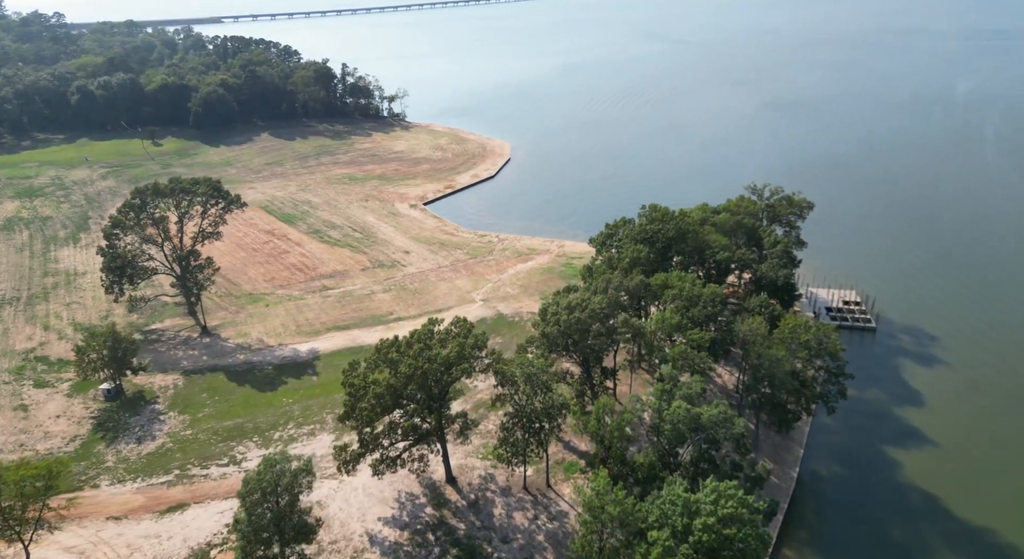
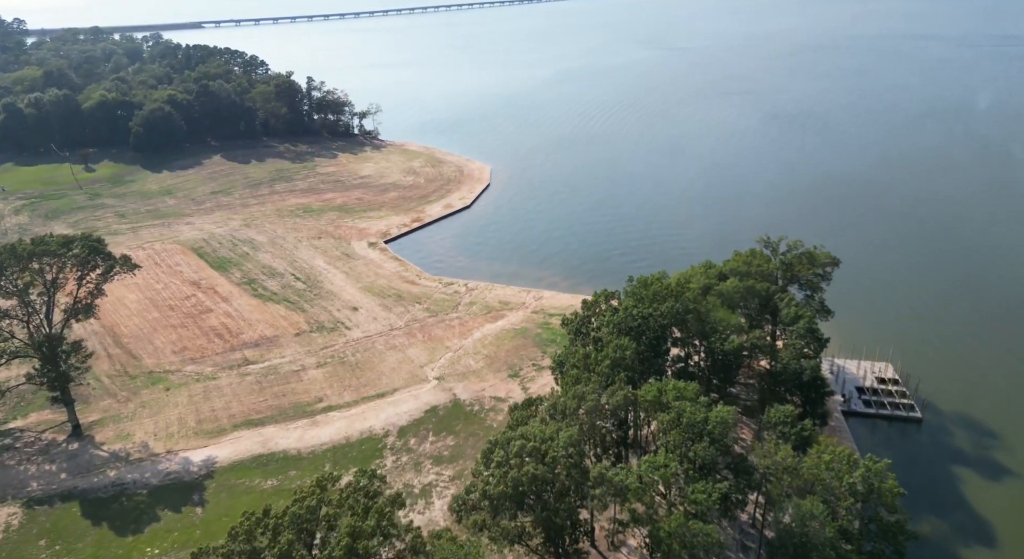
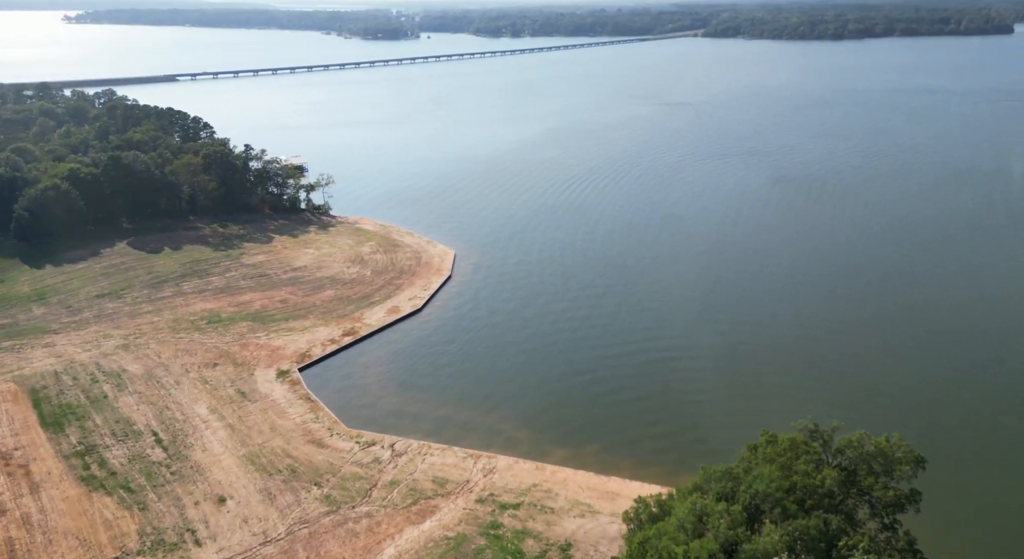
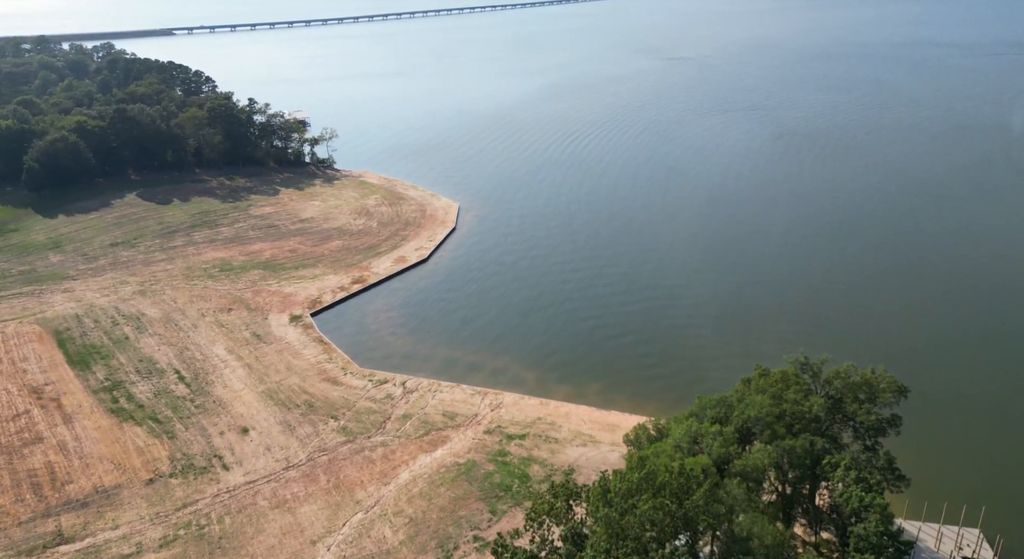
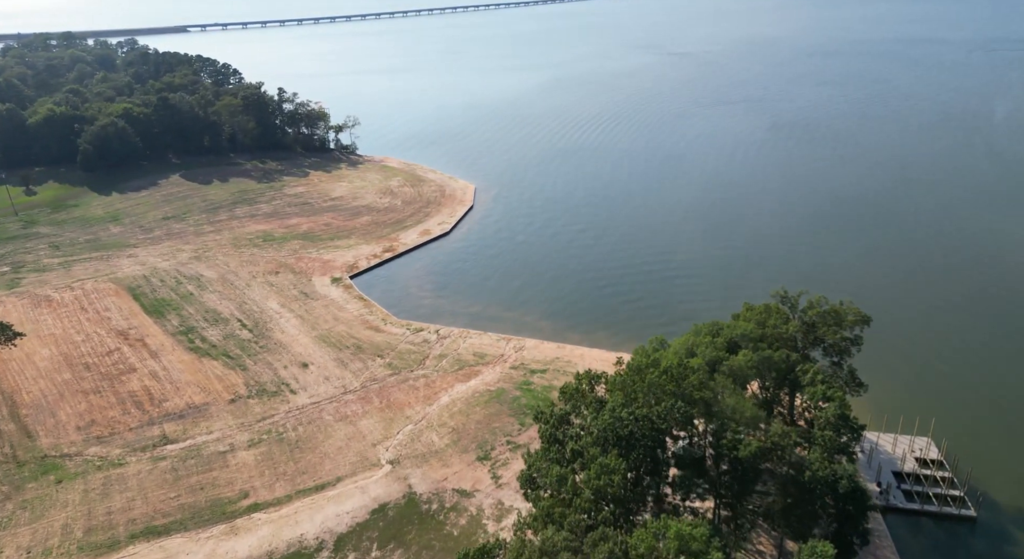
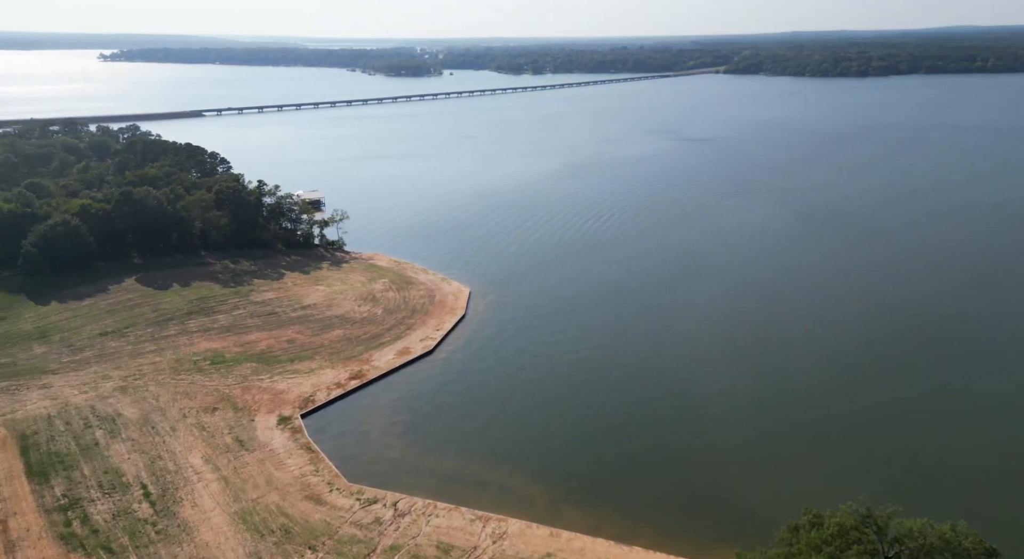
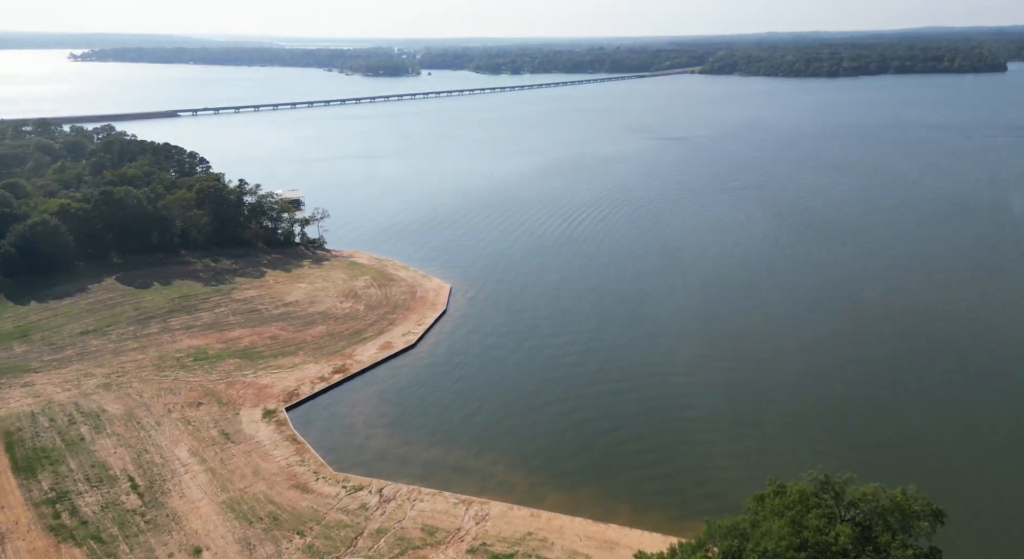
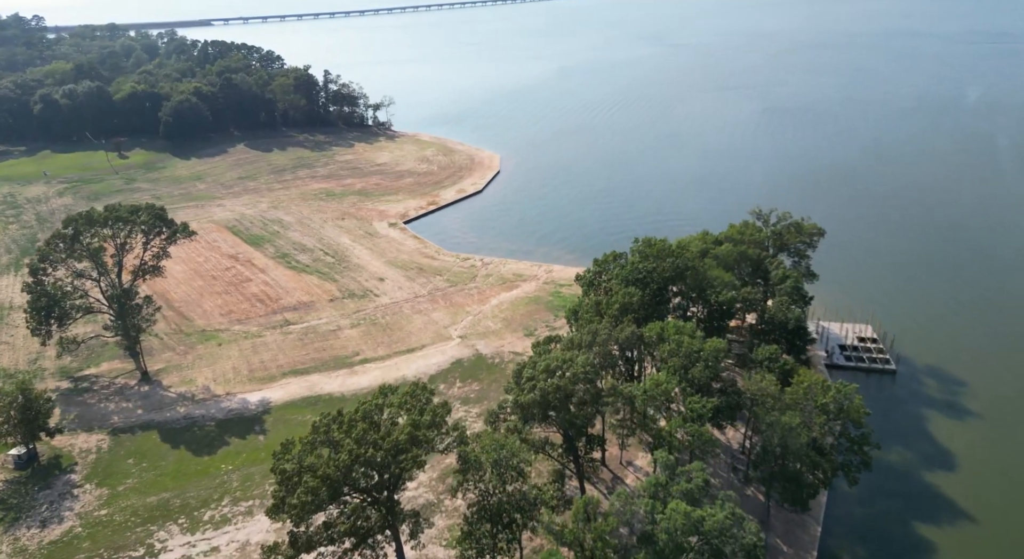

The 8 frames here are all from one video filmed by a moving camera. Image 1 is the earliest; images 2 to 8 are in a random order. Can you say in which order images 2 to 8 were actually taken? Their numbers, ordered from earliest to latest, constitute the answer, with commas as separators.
8, 2, 5, 4, 3, 7, 6
